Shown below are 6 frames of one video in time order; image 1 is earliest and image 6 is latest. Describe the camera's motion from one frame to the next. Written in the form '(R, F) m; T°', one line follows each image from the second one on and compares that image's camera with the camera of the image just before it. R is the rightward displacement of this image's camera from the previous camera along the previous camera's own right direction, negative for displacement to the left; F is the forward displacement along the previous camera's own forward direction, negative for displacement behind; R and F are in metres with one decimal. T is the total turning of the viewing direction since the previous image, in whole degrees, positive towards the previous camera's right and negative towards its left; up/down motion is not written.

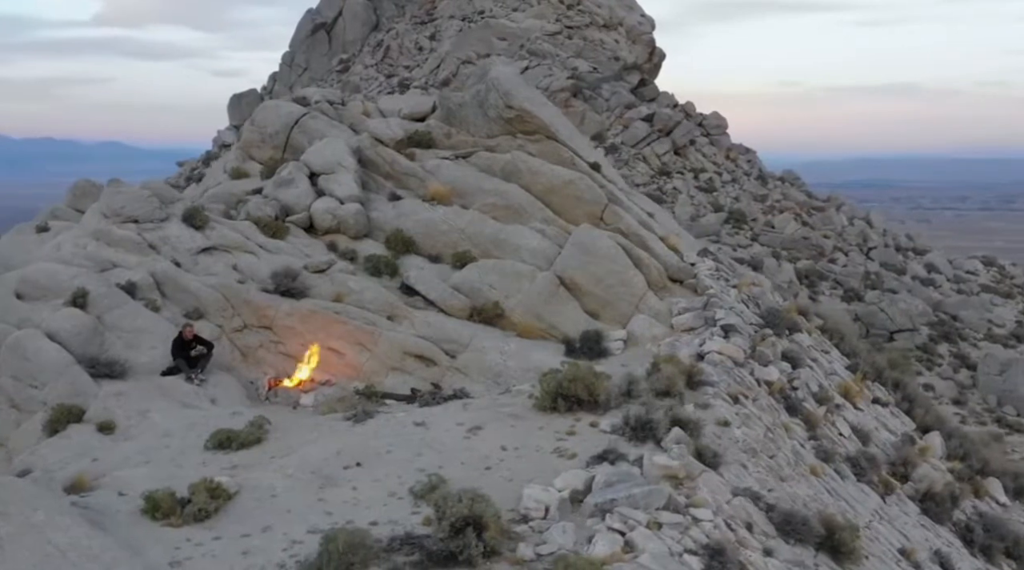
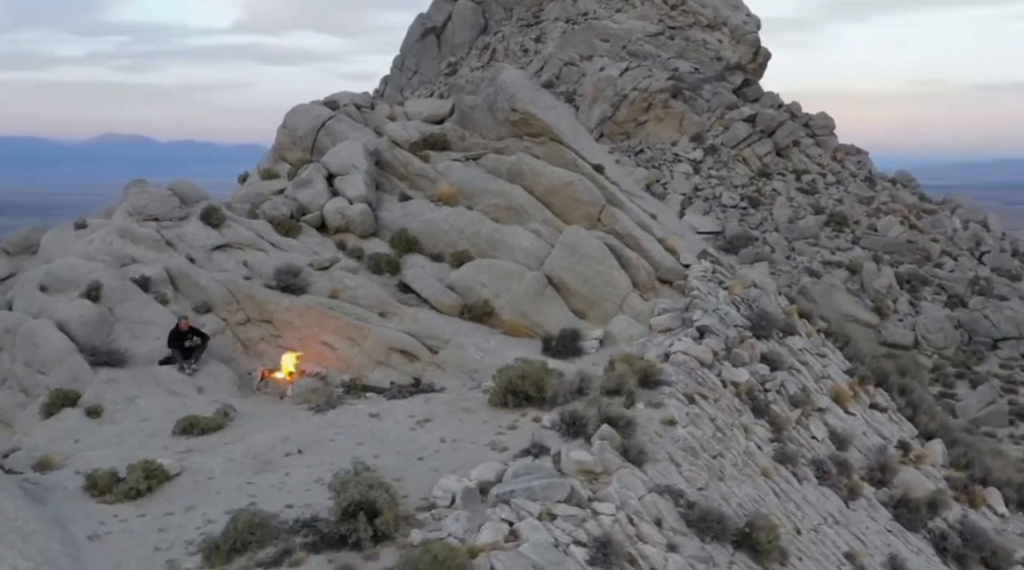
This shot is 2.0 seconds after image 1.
(+2.3, -0.3) m; -6°
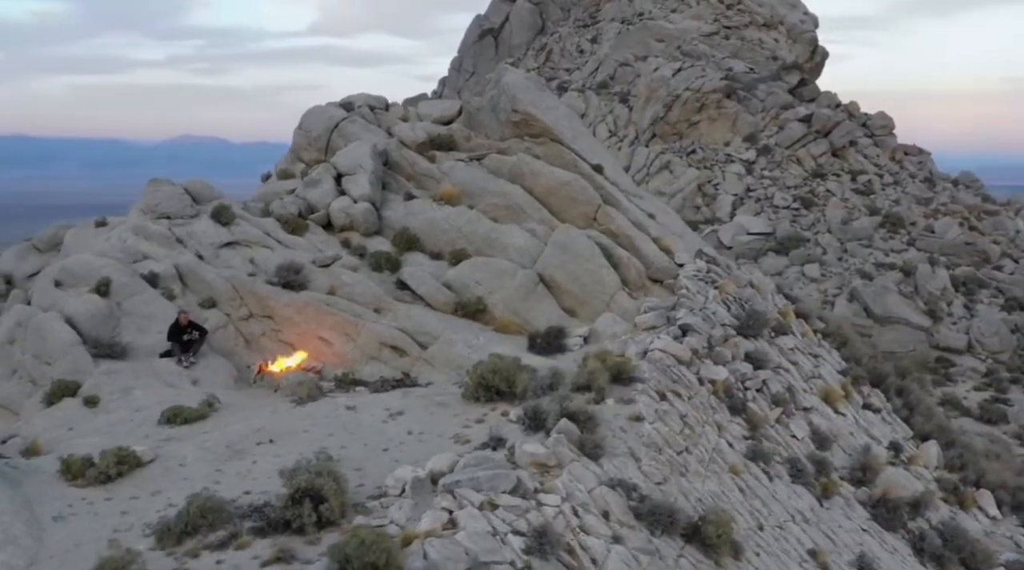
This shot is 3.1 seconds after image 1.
(+1.3, -0.3) m; -3°
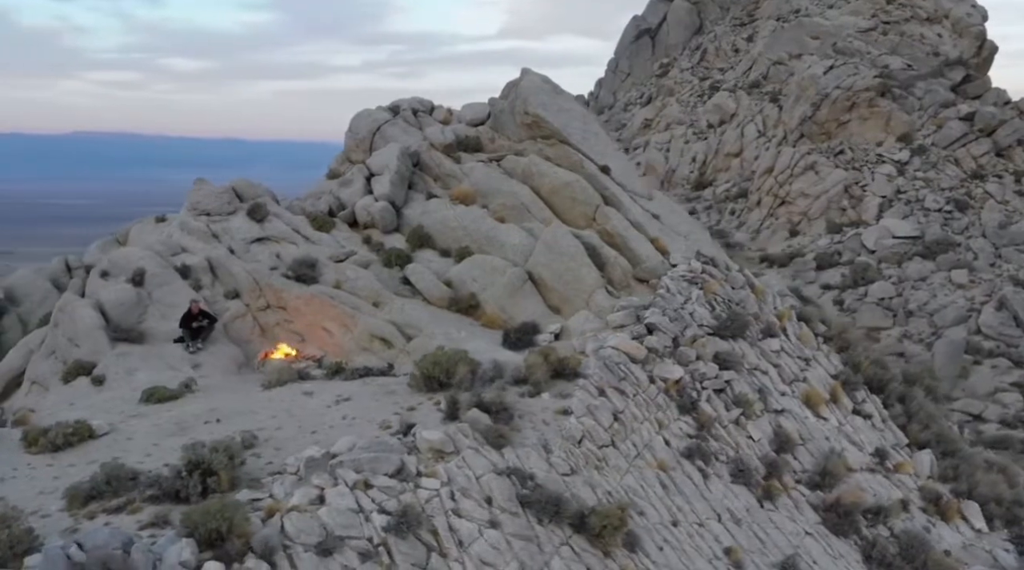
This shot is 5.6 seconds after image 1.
(+3.3, -0.4) m; -9°
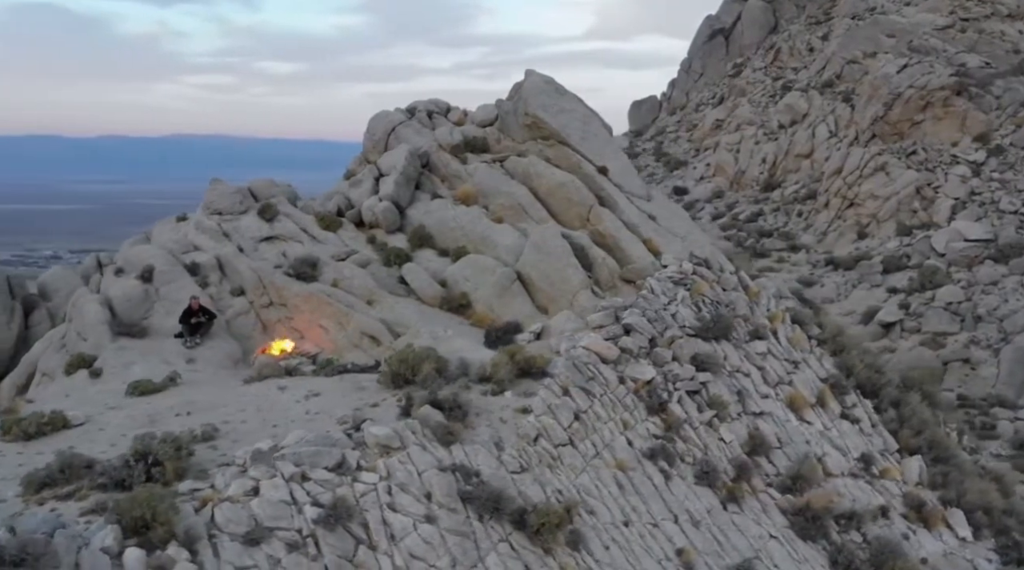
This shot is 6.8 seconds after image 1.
(+1.7, -0.1) m; -4°
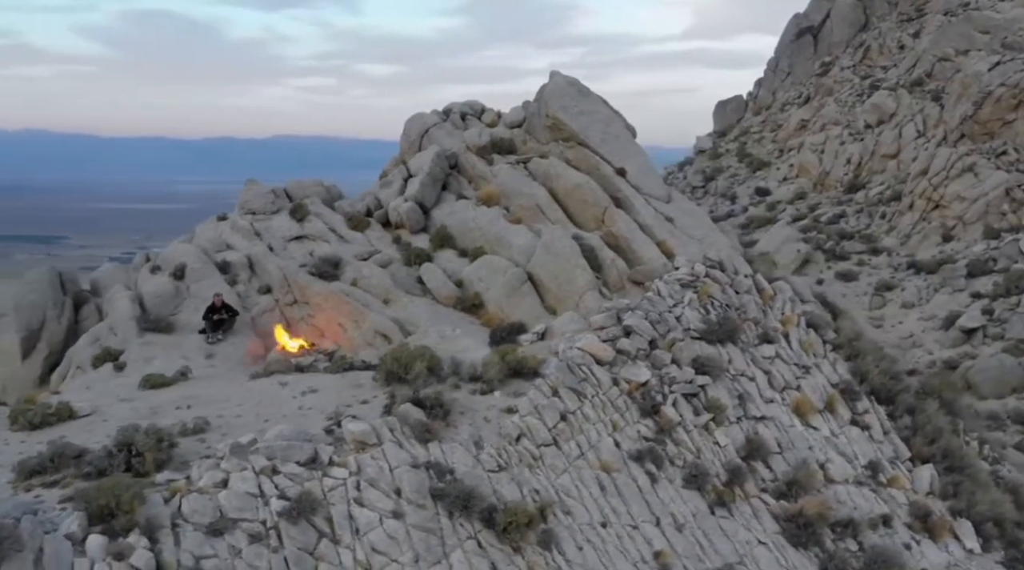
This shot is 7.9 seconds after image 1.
(+1.5, -0.1) m; -5°
